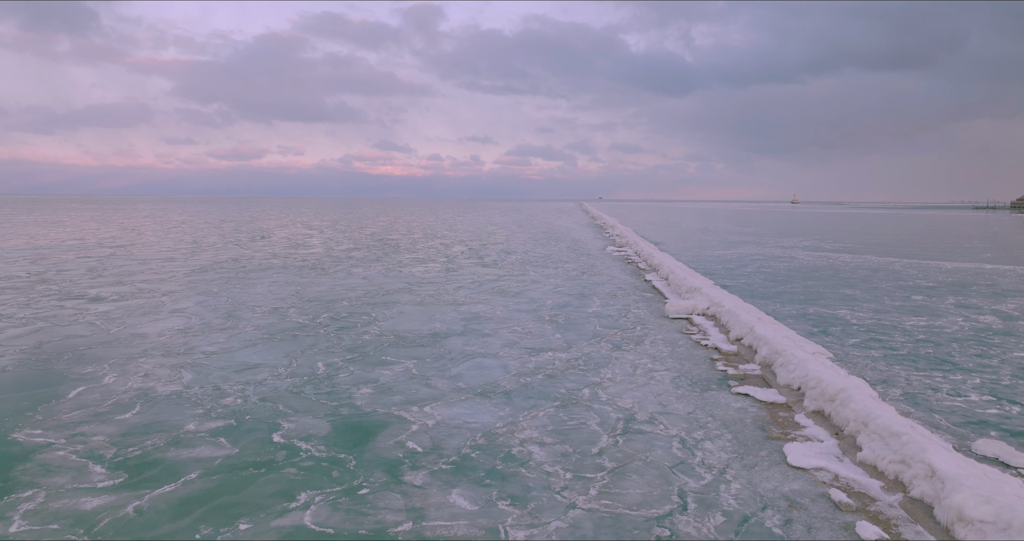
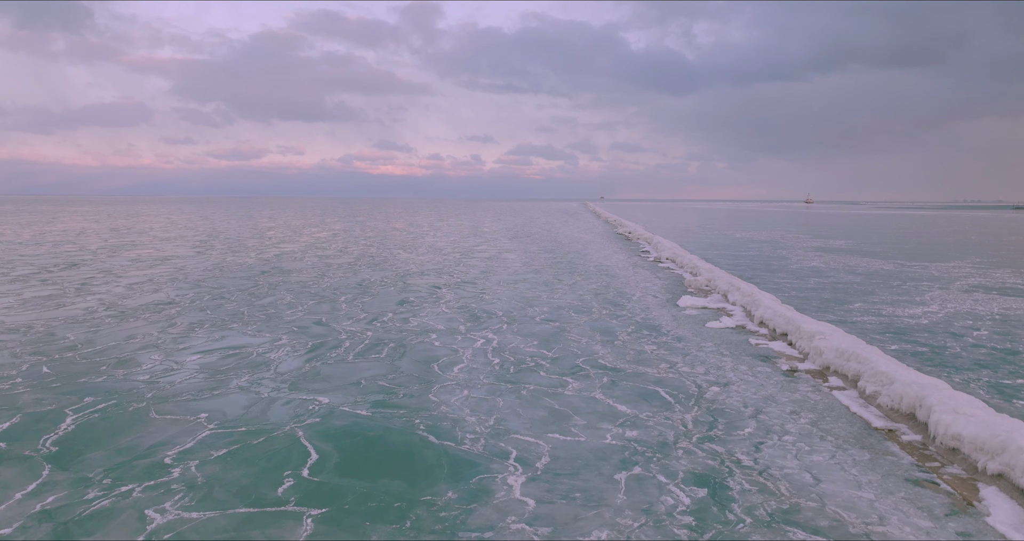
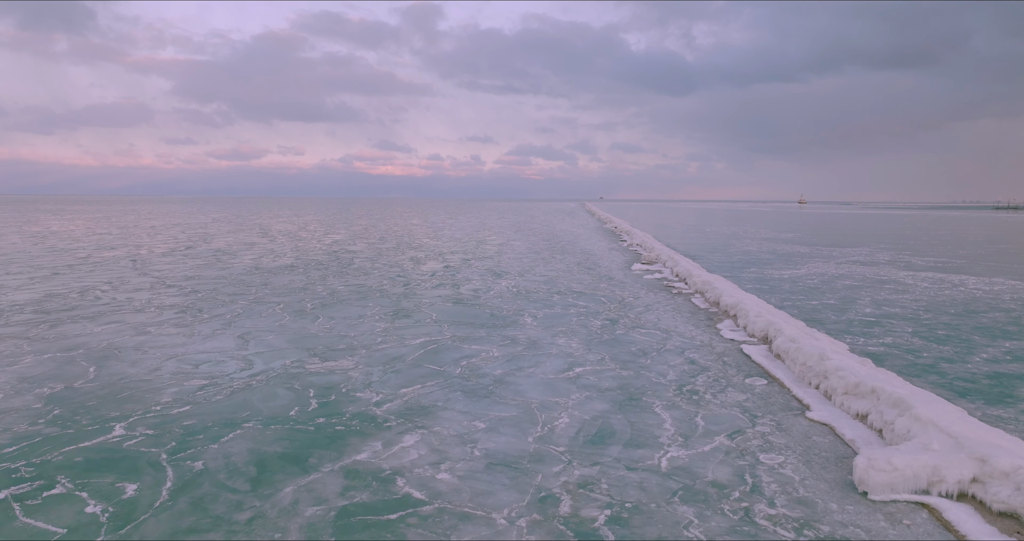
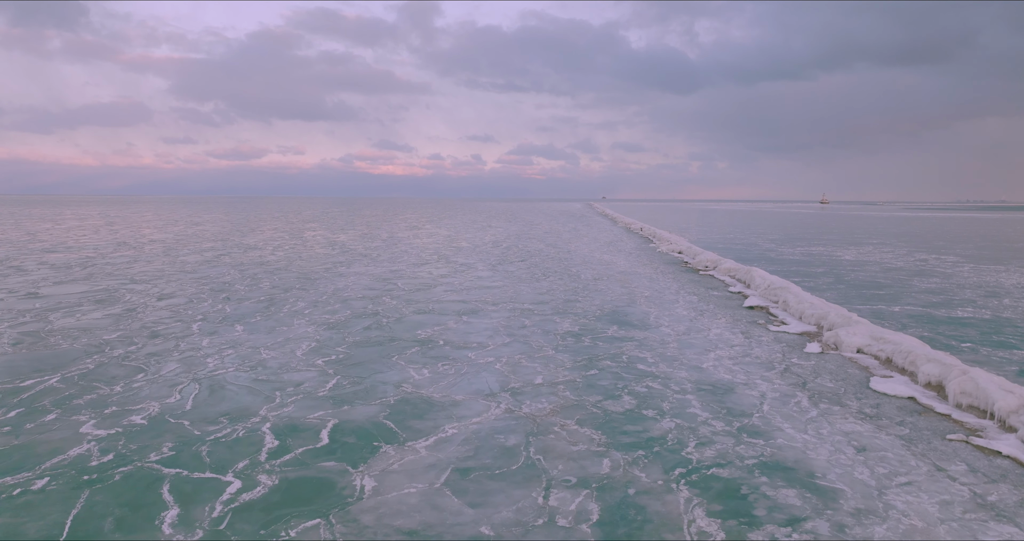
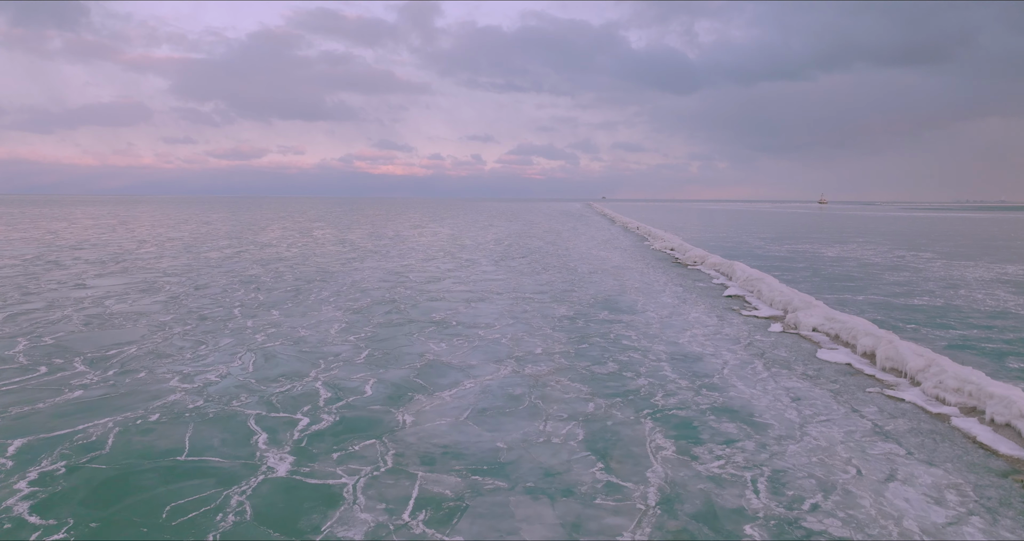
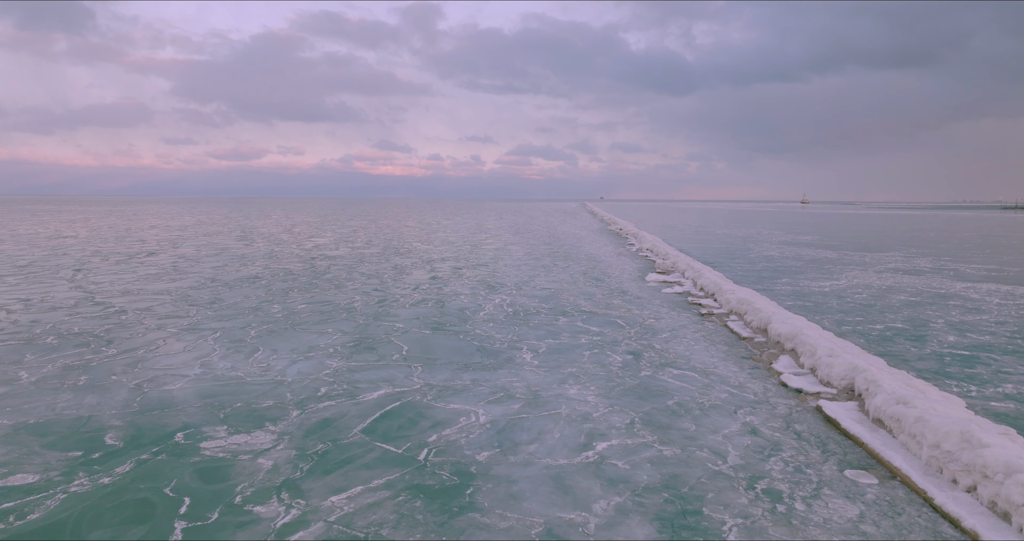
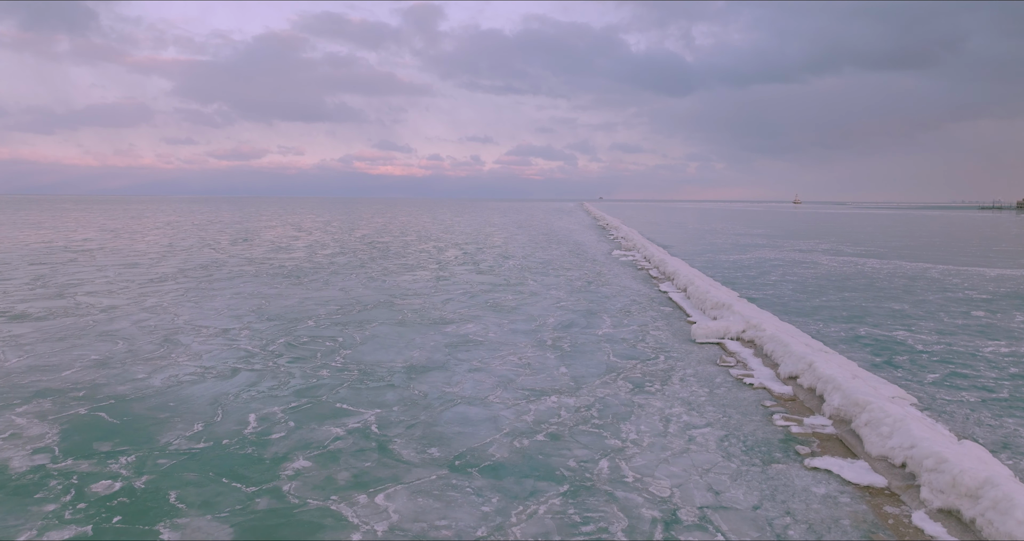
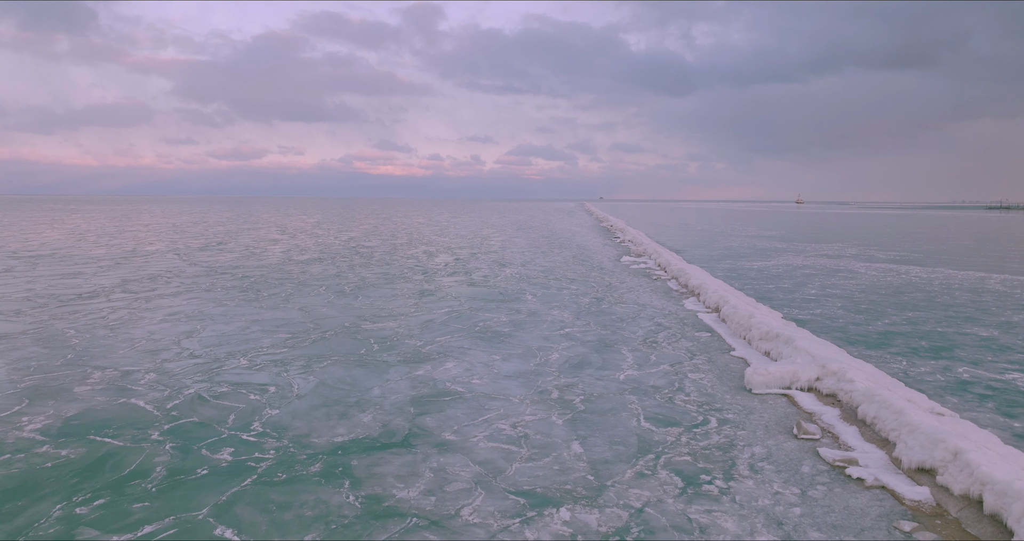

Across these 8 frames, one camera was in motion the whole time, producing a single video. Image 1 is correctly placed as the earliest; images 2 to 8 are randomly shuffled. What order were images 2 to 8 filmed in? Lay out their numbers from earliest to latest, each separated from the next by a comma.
7, 8, 3, 6, 2, 5, 4
